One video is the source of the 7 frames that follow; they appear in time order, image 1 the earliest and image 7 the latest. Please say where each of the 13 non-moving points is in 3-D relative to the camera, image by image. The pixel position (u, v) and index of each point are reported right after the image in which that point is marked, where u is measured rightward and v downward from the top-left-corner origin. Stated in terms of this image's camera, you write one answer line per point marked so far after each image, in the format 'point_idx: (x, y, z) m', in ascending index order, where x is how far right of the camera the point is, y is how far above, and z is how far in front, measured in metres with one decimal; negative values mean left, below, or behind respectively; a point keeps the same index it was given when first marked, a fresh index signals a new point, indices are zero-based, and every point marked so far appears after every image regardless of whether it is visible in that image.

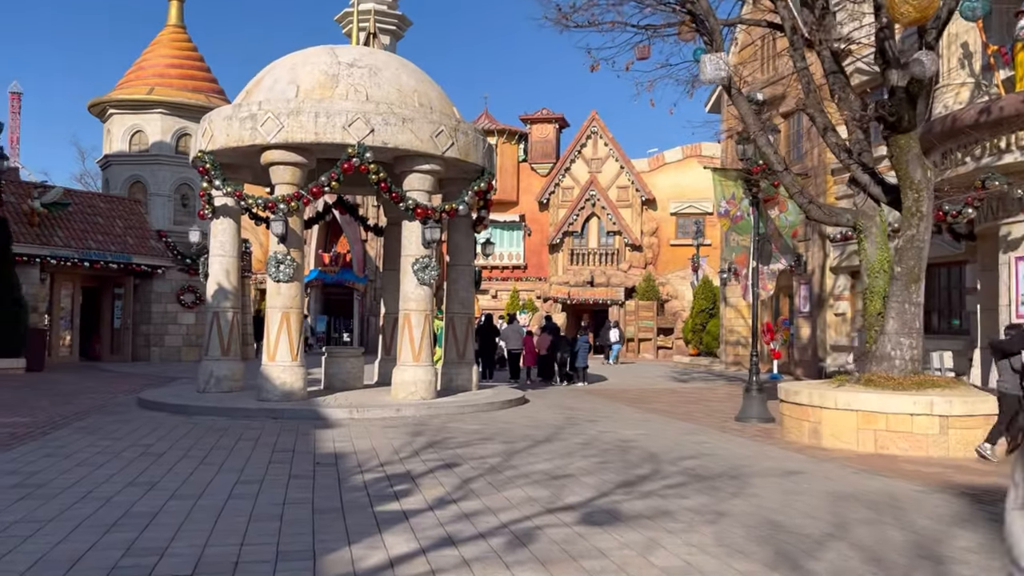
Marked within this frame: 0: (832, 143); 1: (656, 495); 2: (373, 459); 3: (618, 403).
0: (+5.1, +2.3, +13.2) m
1: (+1.4, -2.0, +8.1) m
2: (-1.6, -2.0, +9.8) m
3: (+2.2, -2.4, +17.7) m
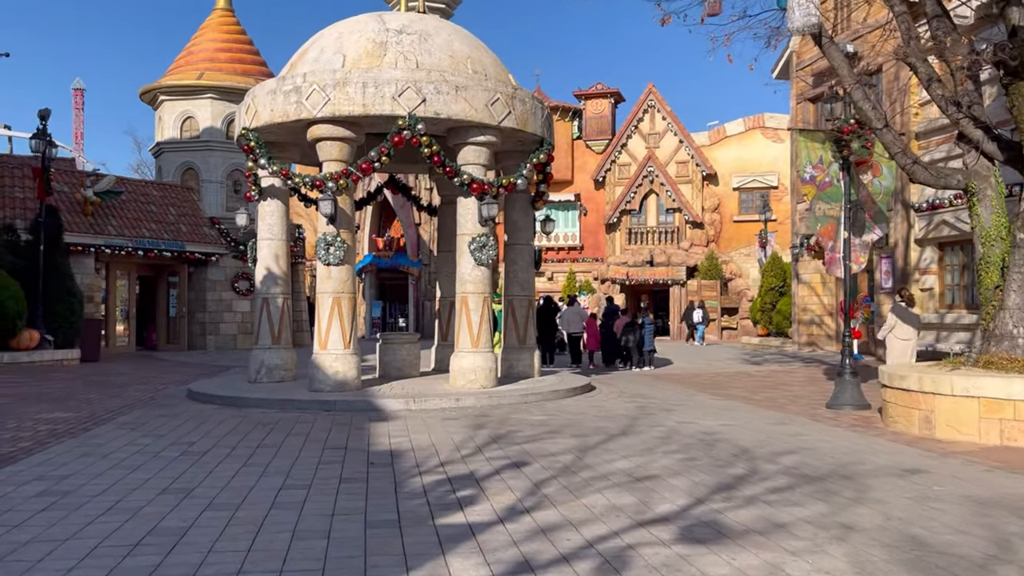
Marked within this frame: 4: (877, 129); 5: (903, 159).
0: (+6.0, +2.7, +11.7) m
1: (+2.1, -1.8, +6.9) m
2: (-0.8, -1.8, +8.9) m
3: (+3.5, -2.0, +16.5) m
4: (+5.0, +2.2, +11.3) m
5: (+5.3, +1.7, +11.3) m
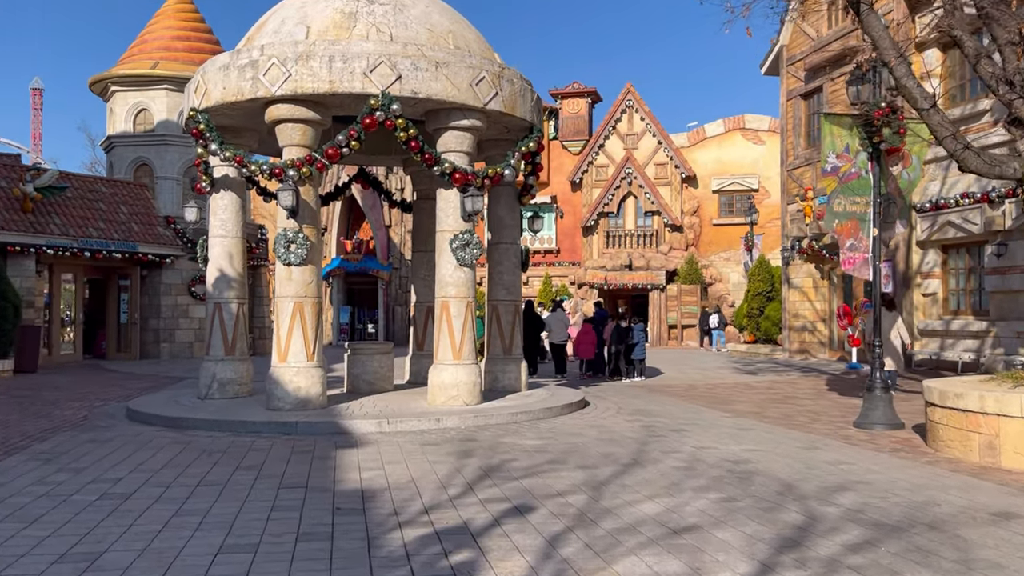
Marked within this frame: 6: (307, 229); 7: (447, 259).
0: (+5.9, +2.6, +10.3) m
1: (+2.1, -1.8, +5.3) m
2: (-0.8, -1.8, +7.2) m
3: (+3.2, -2.1, +14.9) m
4: (+4.9, +2.1, +9.9) m
5: (+5.2, +1.7, +9.8) m
6: (-3.1, +0.9, +12.5) m
7: (-1.0, +0.5, +12.8) m
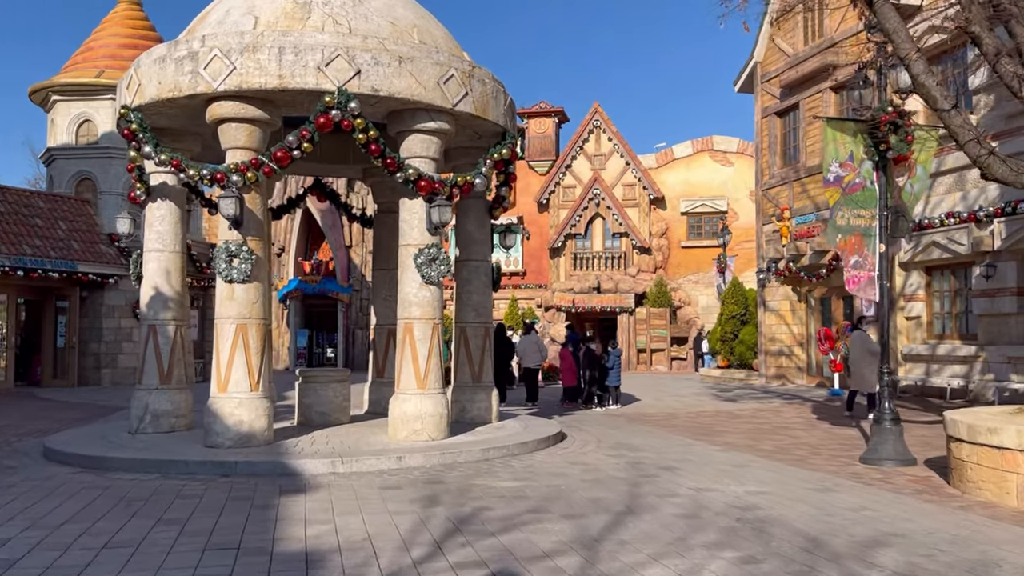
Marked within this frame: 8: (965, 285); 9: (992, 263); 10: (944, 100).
0: (+5.6, +2.4, +9.4) m
1: (+2.1, -1.9, +4.1) m
2: (-1.0, -2.0, +5.8) m
3: (+2.7, -2.4, +13.8) m
4: (+4.6, +1.9, +8.9) m
5: (+4.9, +1.5, +8.8) m
6: (-3.4, +0.6, +11.1) m
7: (-1.4, +0.2, +11.5) m
8: (+10.5, +0.1, +19.4) m
9: (+10.5, +0.5, +18.2) m
10: (+4.6, +2.0, +8.9) m
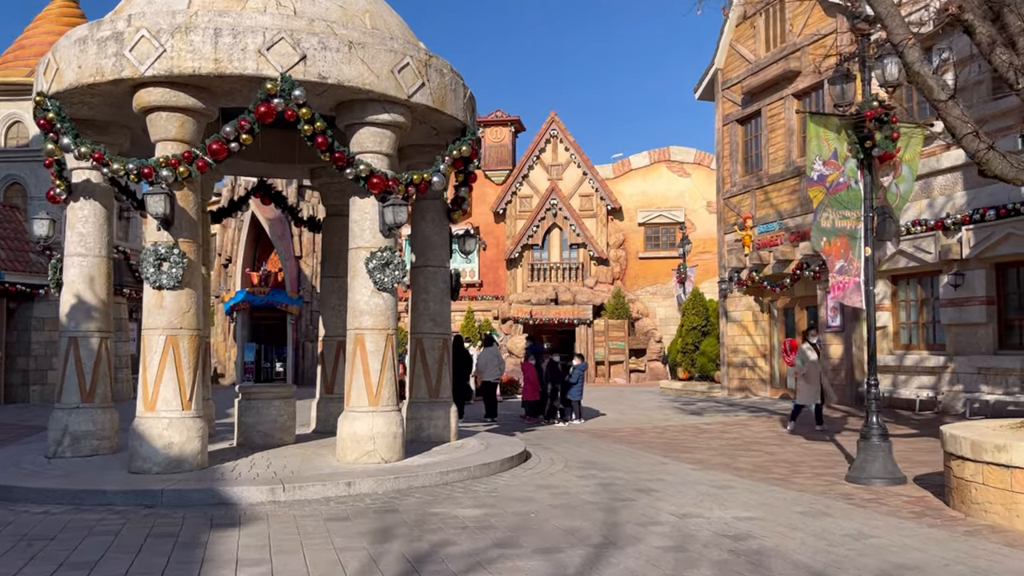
0: (+5.2, +2.4, +8.8) m
1: (+2.0, -1.8, +3.3) m
2: (-1.2, -2.0, +4.8) m
3: (+2.1, -2.5, +12.9) m
4: (+4.2, +1.8, +8.3) m
5: (+4.5, +1.4, +8.2) m
6: (-3.9, +0.5, +10.0) m
7: (-1.9, +0.1, +10.5) m
8: (+9.6, -0.1, +19.1) m
9: (+9.6, +0.4, +17.9) m
10: (+4.2, +2.0, +8.3) m
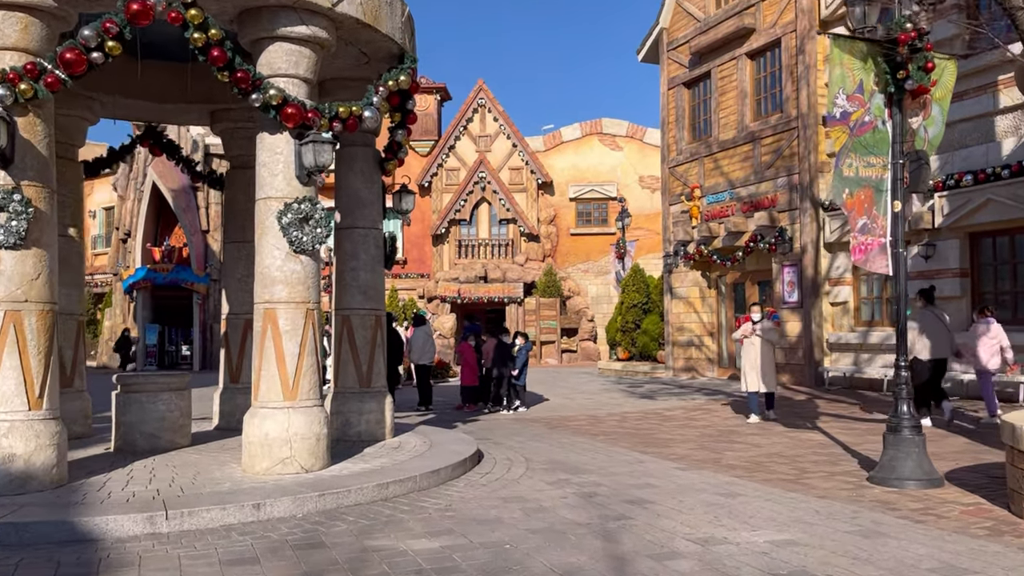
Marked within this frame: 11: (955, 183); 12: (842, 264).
0: (+4.9, +2.7, +7.1) m
1: (+2.2, -1.6, +1.4) m
2: (-1.1, -1.7, +2.7) m
3: (+1.4, -2.1, +11.1) m
4: (+4.0, +2.2, +6.5) m
5: (+4.3, +1.8, +6.5) m
6: (-4.3, +0.9, +7.5) m
7: (-2.3, +0.5, +8.2) m
8: (+8.3, +0.4, +17.9) m
9: (+8.4, +0.9, +16.7) m
10: (+4.0, +2.3, +6.5) m
11: (+8.5, +2.0, +16.0) m
12: (+7.5, +0.6, +19.0) m
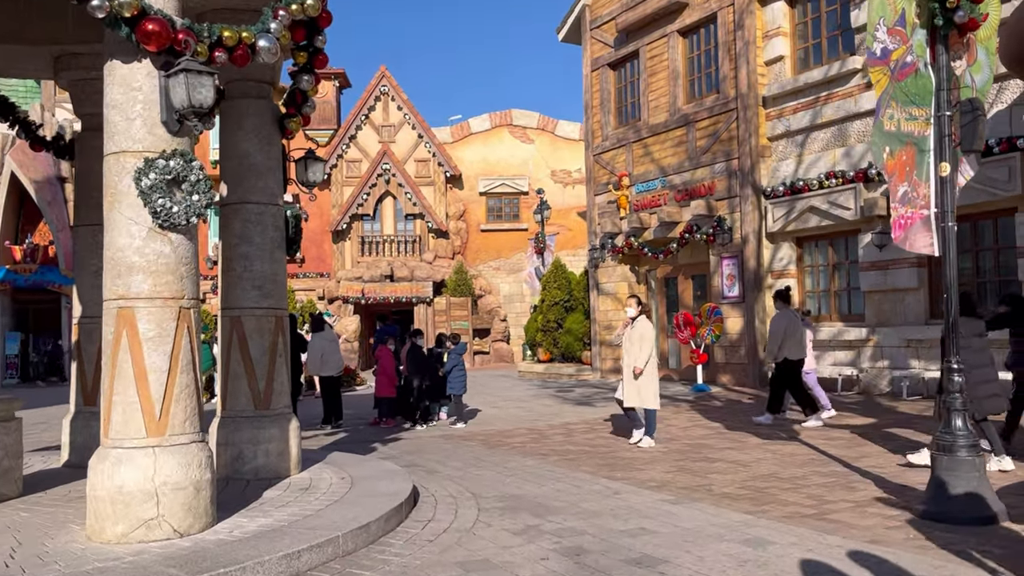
0: (+4.6, +2.8, +5.6) m
1: (+2.7, -1.5, -0.3) m
2: (-0.8, -1.6, +0.5) m
3: (+0.7, -2.0, +9.1) m
4: (+3.8, +2.3, +4.9) m
5: (+4.1, +1.9, +5.0) m
6: (-4.5, +0.9, +4.9) m
7: (-2.7, +0.5, +5.9) m
8: (+6.7, +0.6, +16.7) m
9: (+7.0, +1.1, +15.5) m
10: (+3.8, +2.4, +4.9) m
11: (+7.1, +2.2, +14.9) m
12: (+5.8, +0.7, +17.7) m
